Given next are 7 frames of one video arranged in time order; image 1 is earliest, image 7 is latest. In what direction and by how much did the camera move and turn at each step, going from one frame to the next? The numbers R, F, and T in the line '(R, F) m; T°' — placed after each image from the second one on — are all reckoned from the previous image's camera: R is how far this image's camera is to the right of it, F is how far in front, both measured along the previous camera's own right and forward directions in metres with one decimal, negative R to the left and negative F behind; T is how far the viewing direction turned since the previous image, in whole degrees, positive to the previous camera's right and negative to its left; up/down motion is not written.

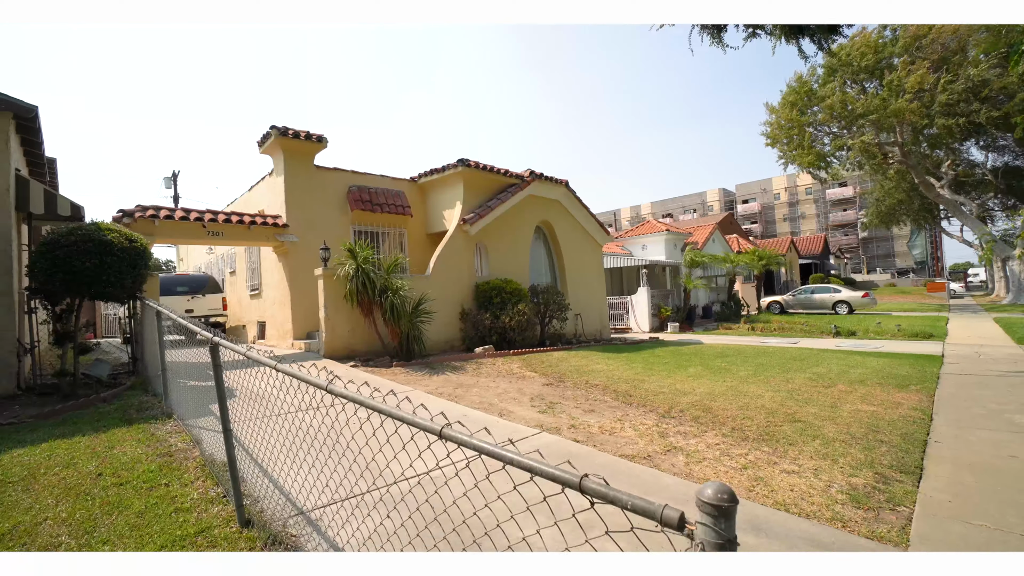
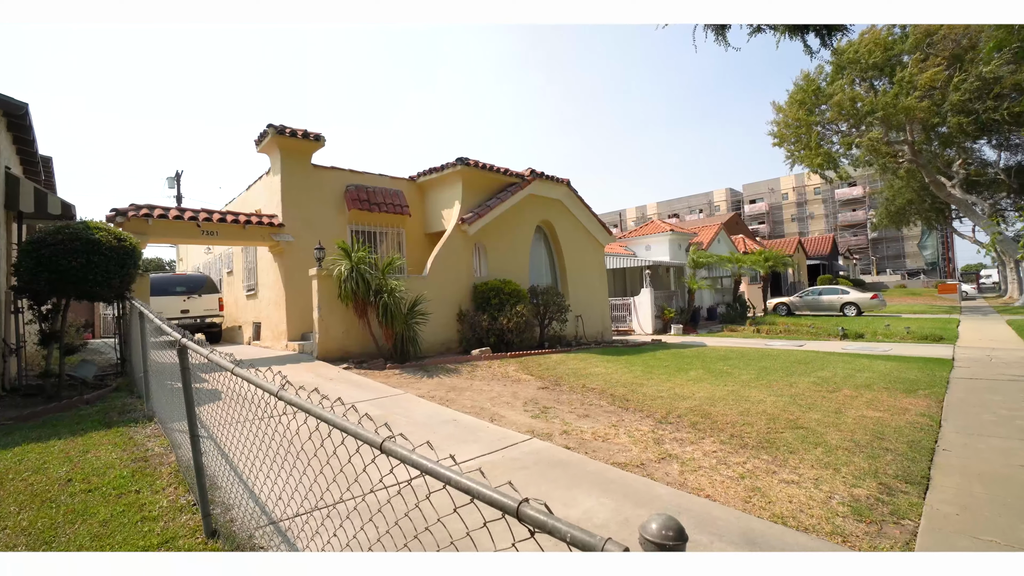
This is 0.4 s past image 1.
(+0.2, +0.2) m; -1°
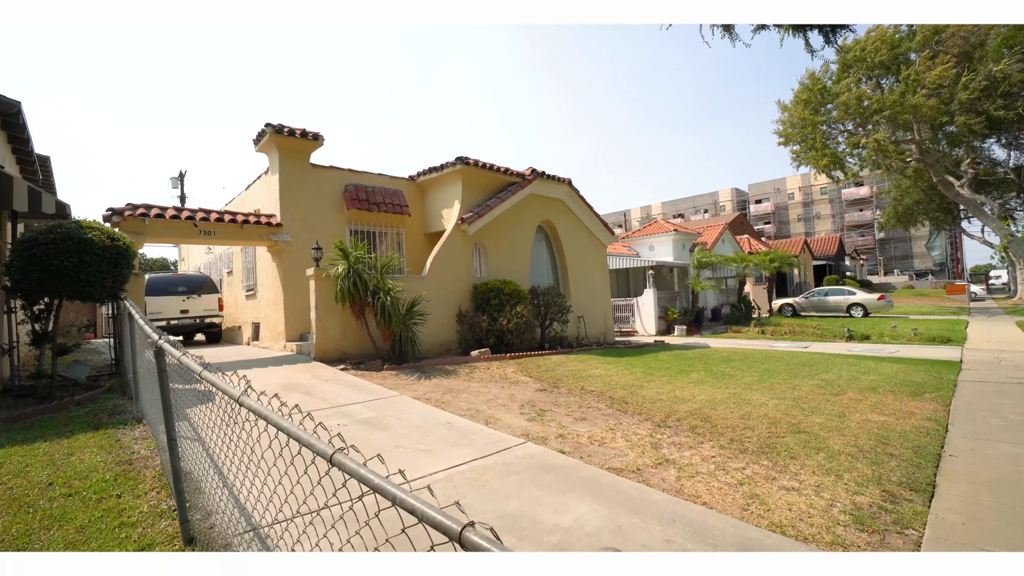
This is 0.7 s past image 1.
(+0.1, +0.1) m; -1°
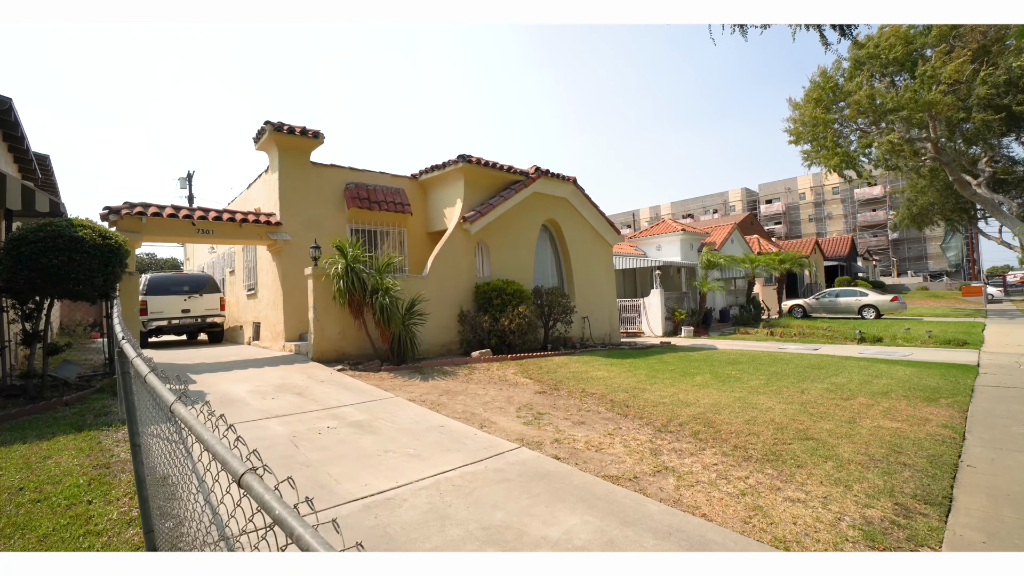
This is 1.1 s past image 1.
(+0.2, +0.2) m; -1°
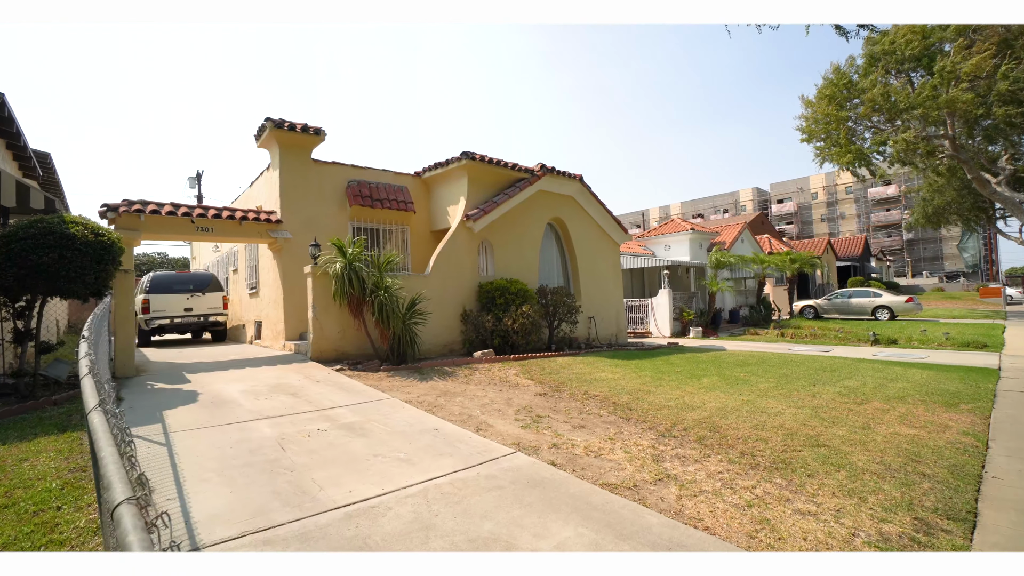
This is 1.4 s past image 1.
(+0.1, +0.2) m; -1°
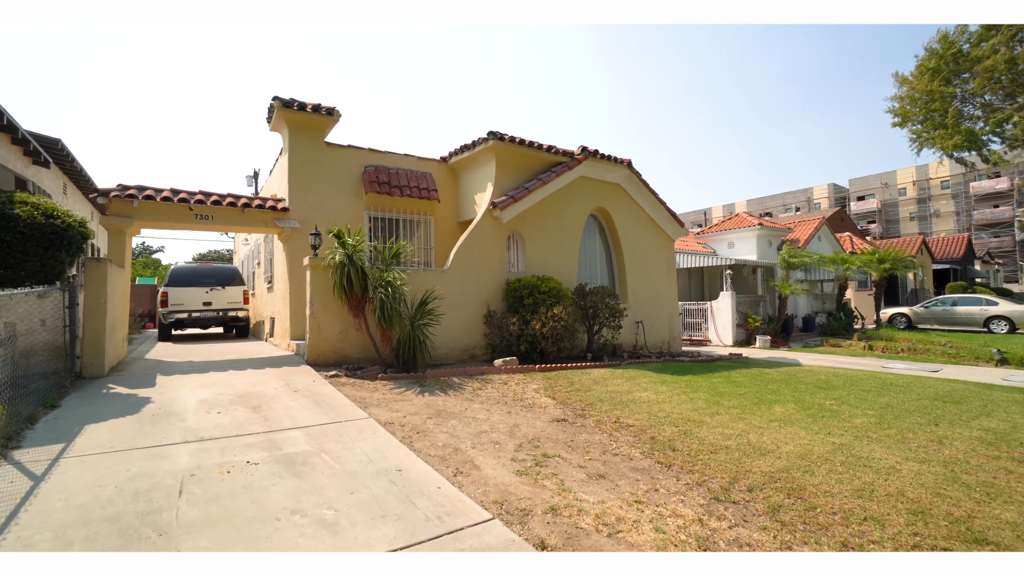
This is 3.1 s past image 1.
(+0.5, +1.6) m; -6°
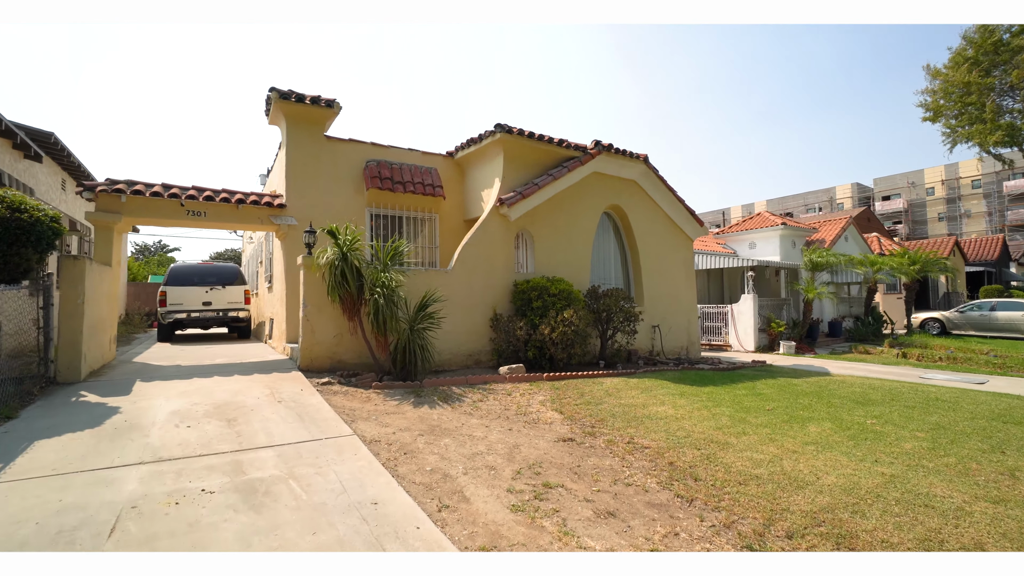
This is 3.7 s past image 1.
(+0.1, +0.6) m; -2°
